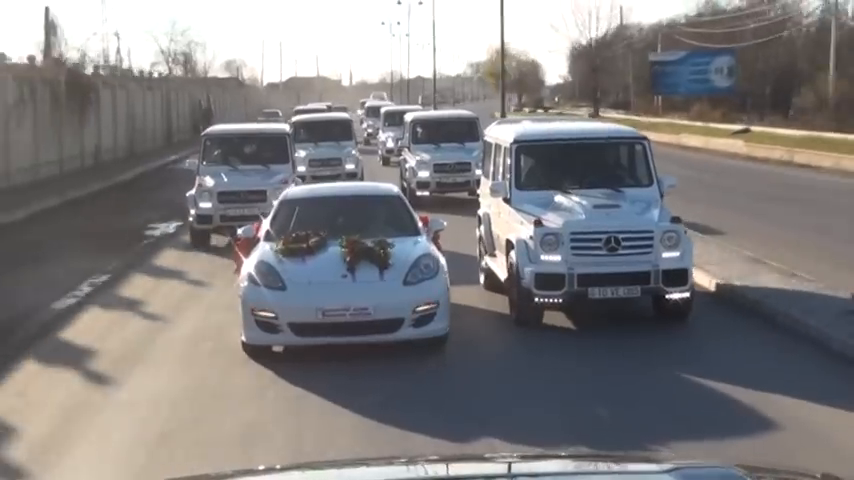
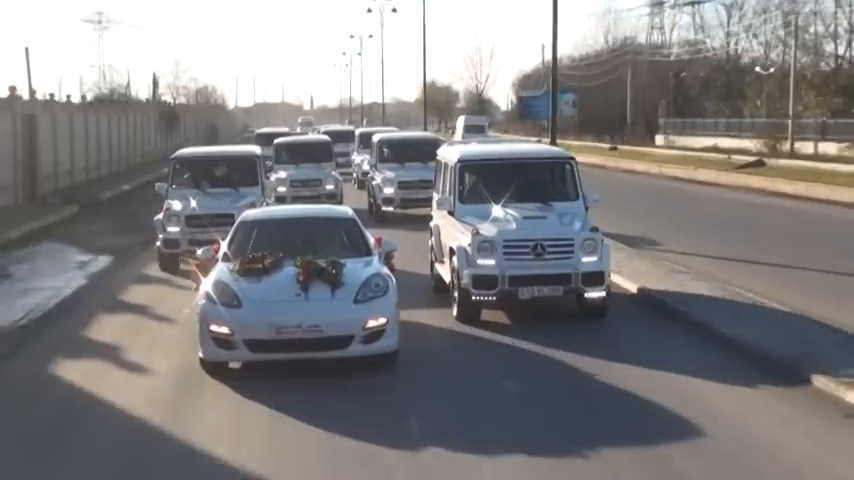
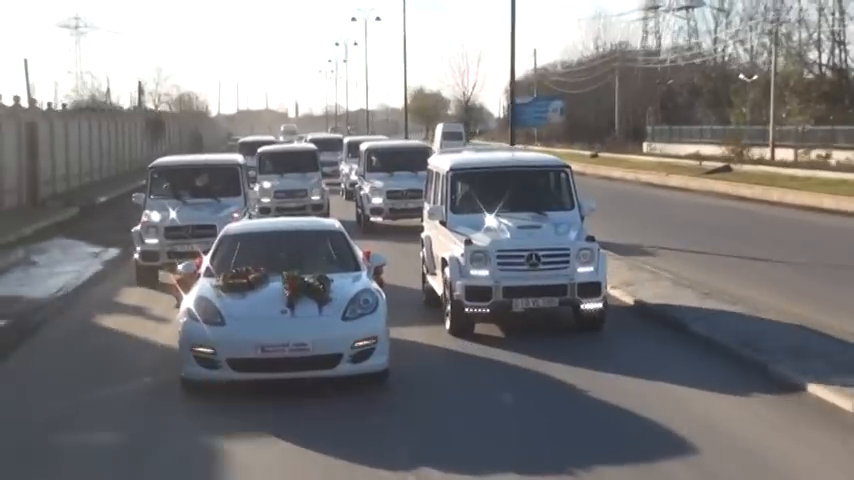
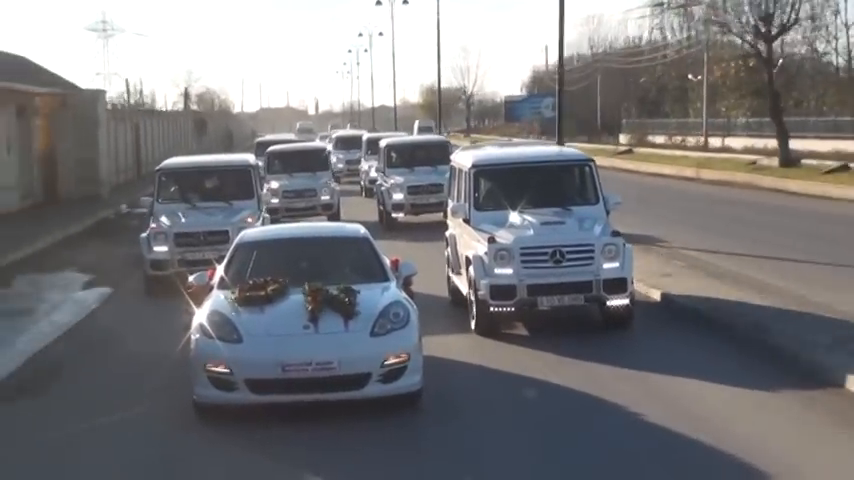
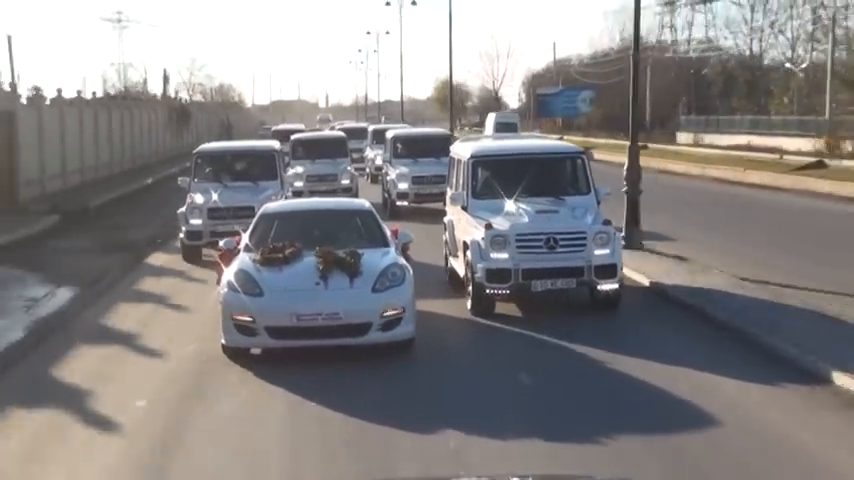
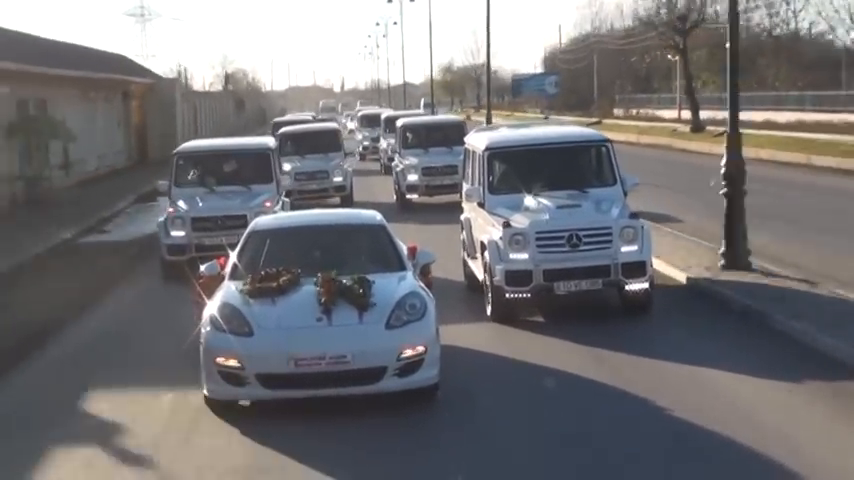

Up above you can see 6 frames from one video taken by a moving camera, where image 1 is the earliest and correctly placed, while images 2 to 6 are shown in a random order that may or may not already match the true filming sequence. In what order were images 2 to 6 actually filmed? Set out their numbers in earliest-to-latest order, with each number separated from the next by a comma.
5, 2, 3, 4, 6
